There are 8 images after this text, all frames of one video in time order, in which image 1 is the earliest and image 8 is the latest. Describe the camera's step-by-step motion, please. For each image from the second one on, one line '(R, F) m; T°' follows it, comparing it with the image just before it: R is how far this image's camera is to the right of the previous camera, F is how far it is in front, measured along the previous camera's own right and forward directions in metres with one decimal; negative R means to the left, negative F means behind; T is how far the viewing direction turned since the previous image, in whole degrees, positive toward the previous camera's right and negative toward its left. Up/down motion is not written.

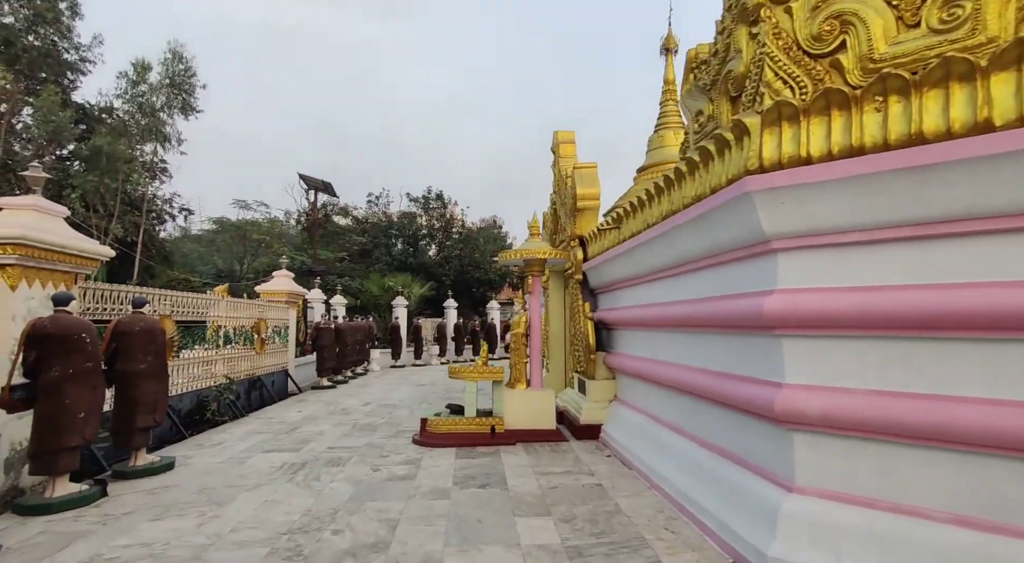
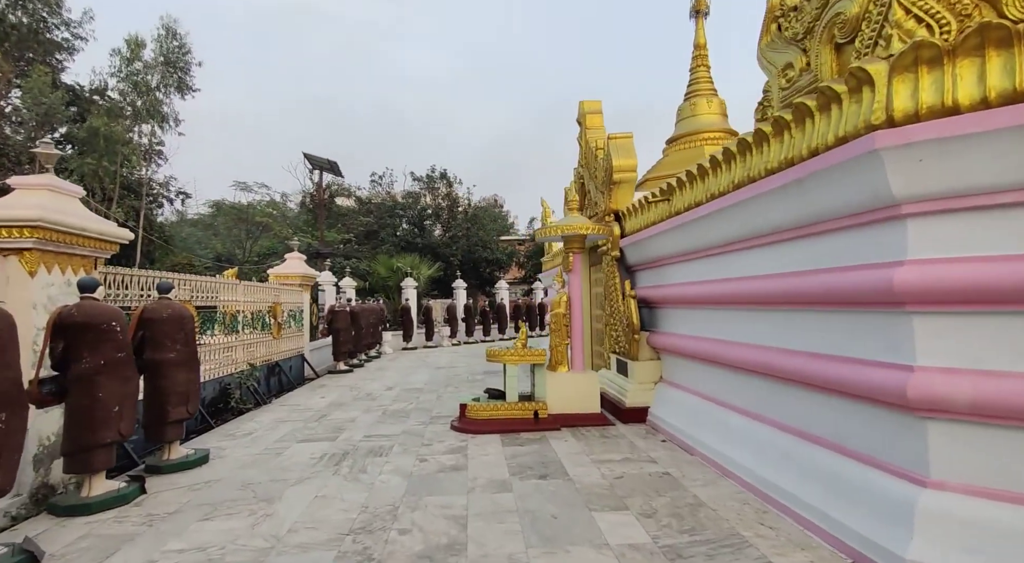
(-0.4, +0.3) m; 0°
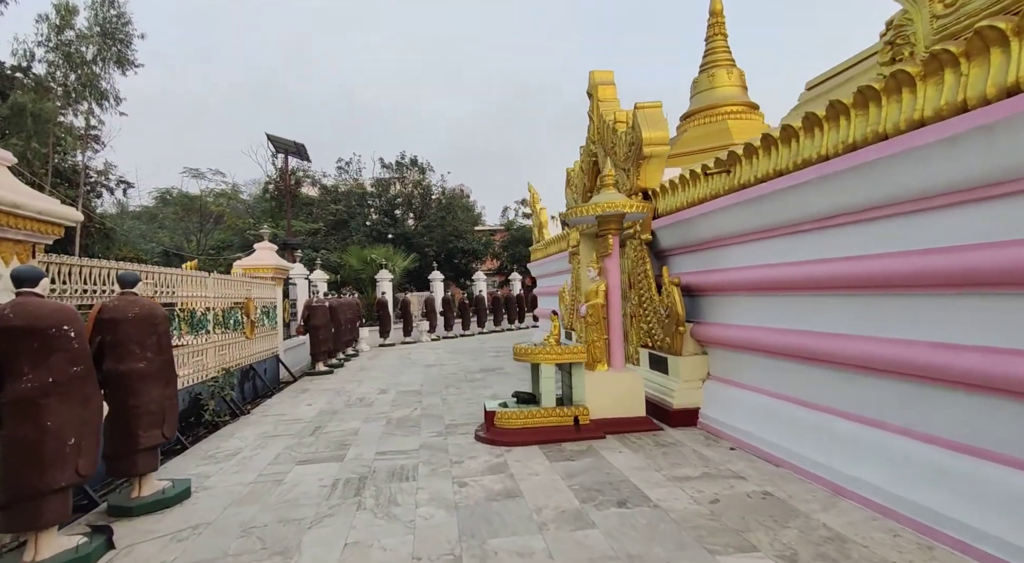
(-0.6, +0.8) m; +4°
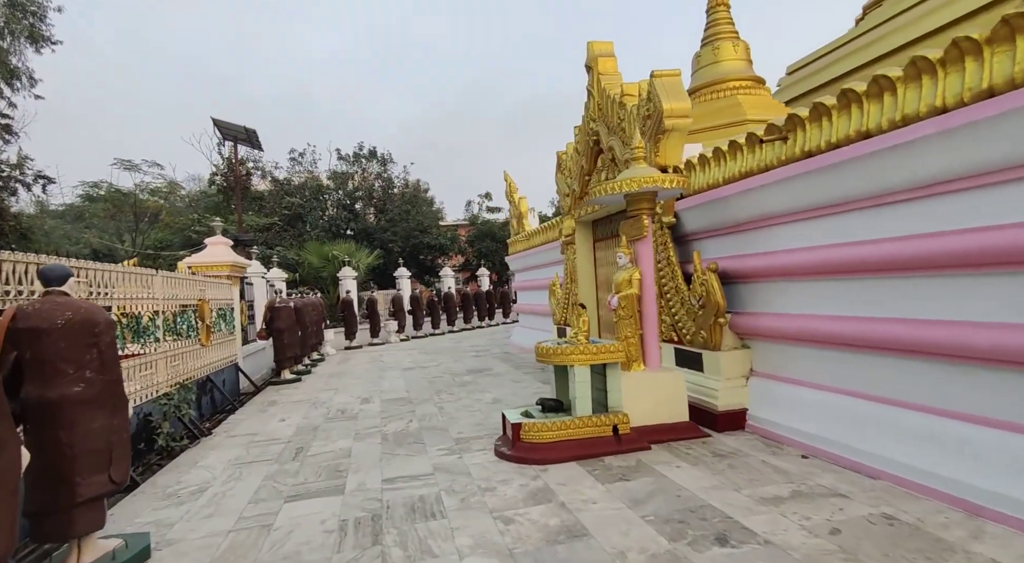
(-0.5, +0.7) m; +5°
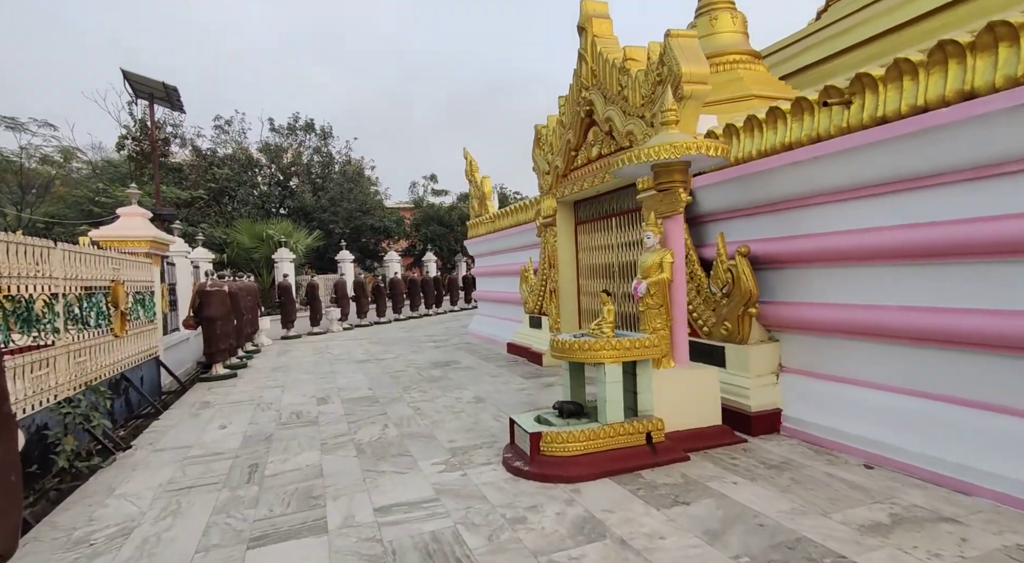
(-0.5, +0.7) m; +7°
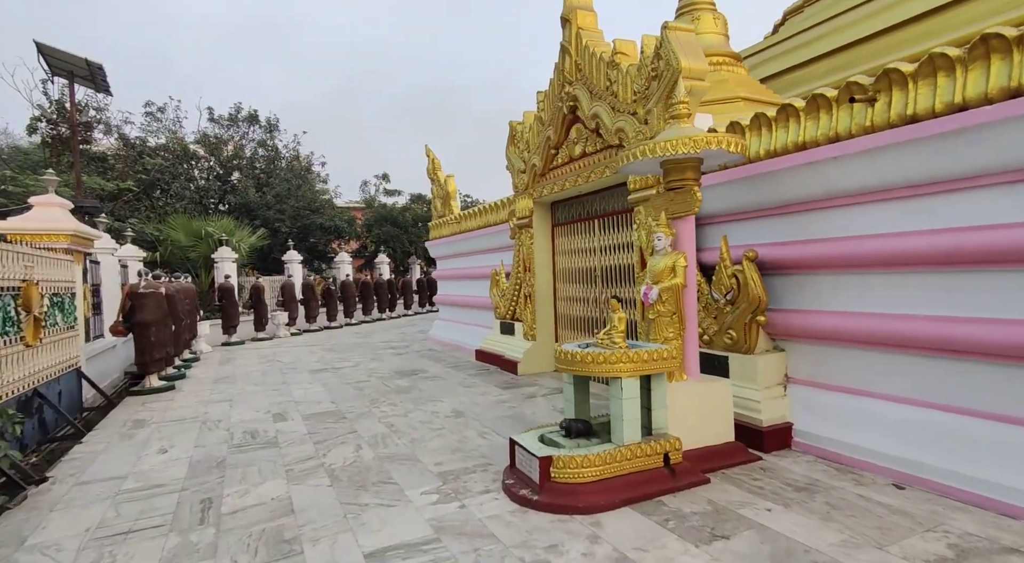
(-0.3, +0.4) m; +6°
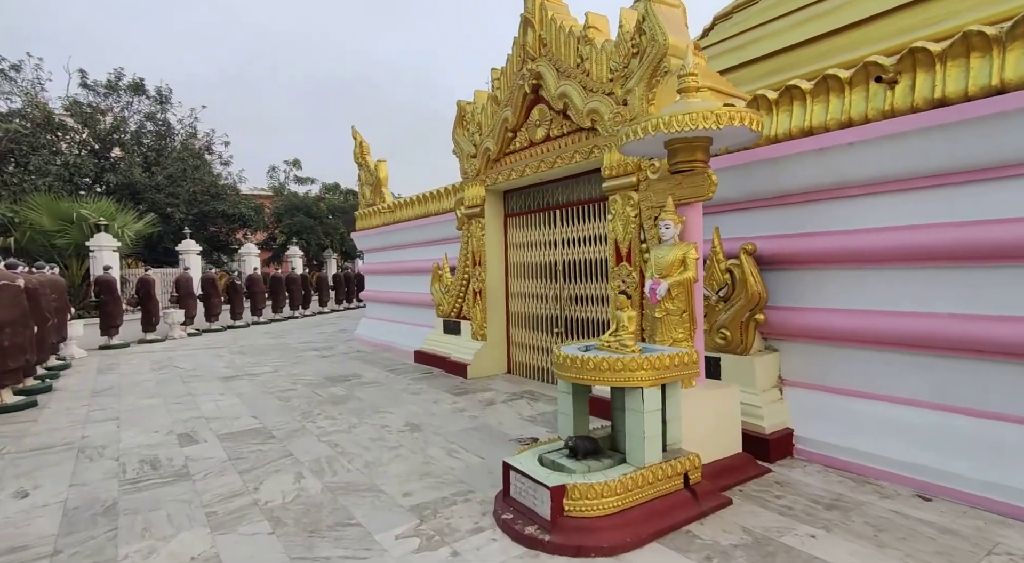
(-0.4, +0.6) m; +9°
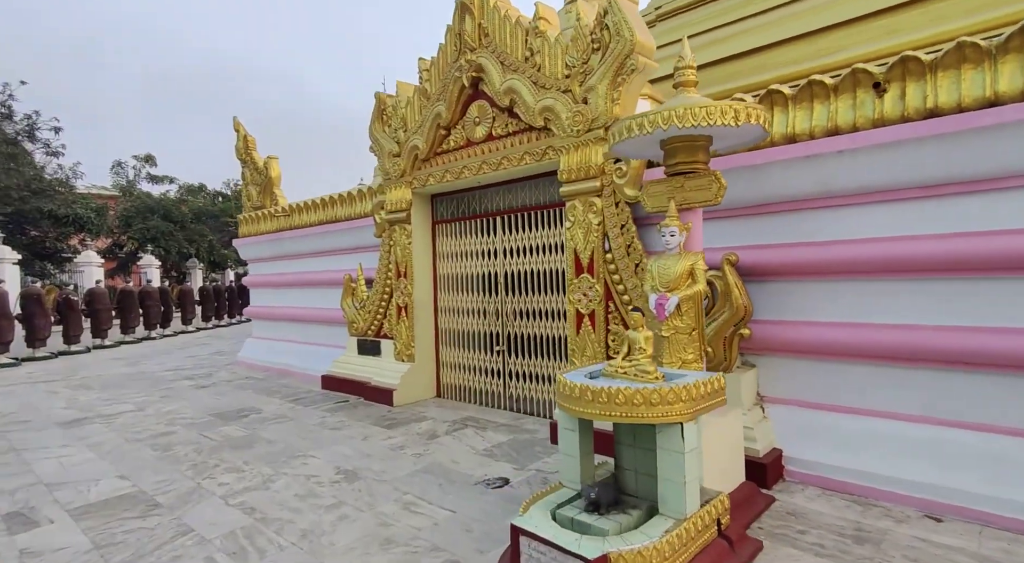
(-0.5, +0.6) m; +13°
